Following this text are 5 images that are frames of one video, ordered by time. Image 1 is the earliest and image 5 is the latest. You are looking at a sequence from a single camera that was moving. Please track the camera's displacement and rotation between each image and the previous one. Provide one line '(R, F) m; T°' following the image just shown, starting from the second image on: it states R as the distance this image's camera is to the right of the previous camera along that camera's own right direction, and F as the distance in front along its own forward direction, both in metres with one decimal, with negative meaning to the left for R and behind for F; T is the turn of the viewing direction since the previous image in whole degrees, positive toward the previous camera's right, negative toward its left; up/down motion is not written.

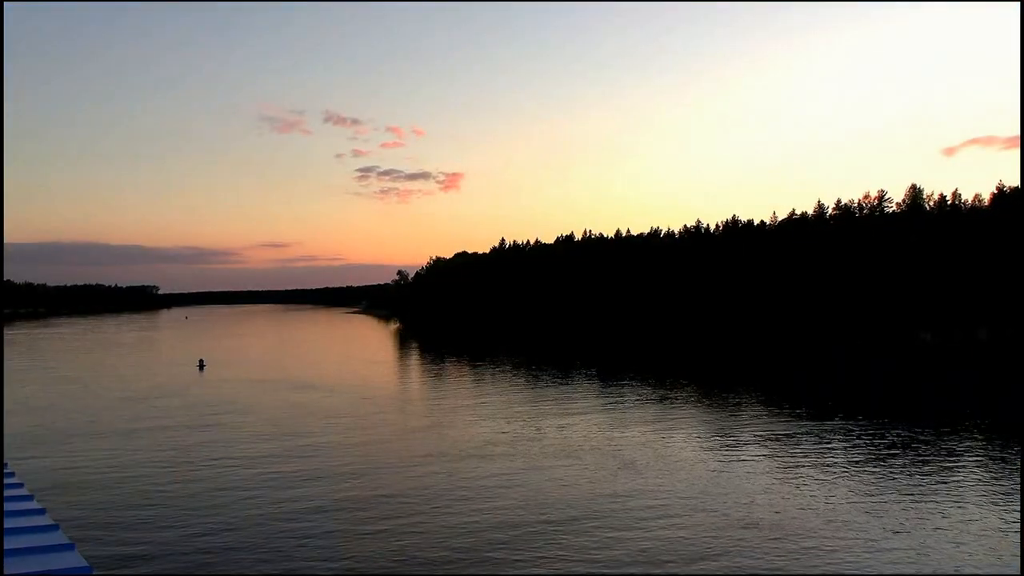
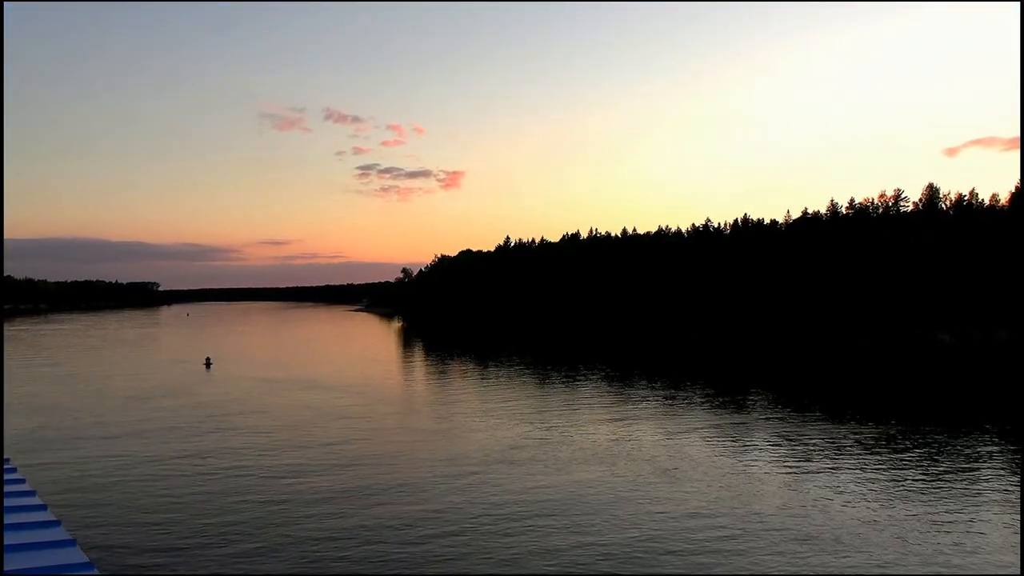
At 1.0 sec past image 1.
(-0.6, +0.7) m; 0°
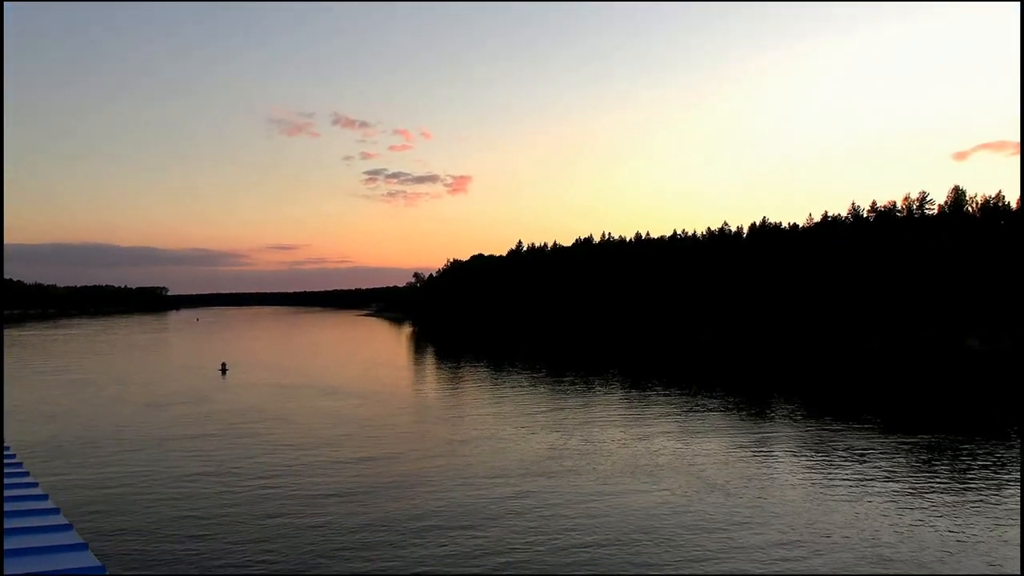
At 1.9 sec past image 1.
(-0.7, +0.7) m; 0°
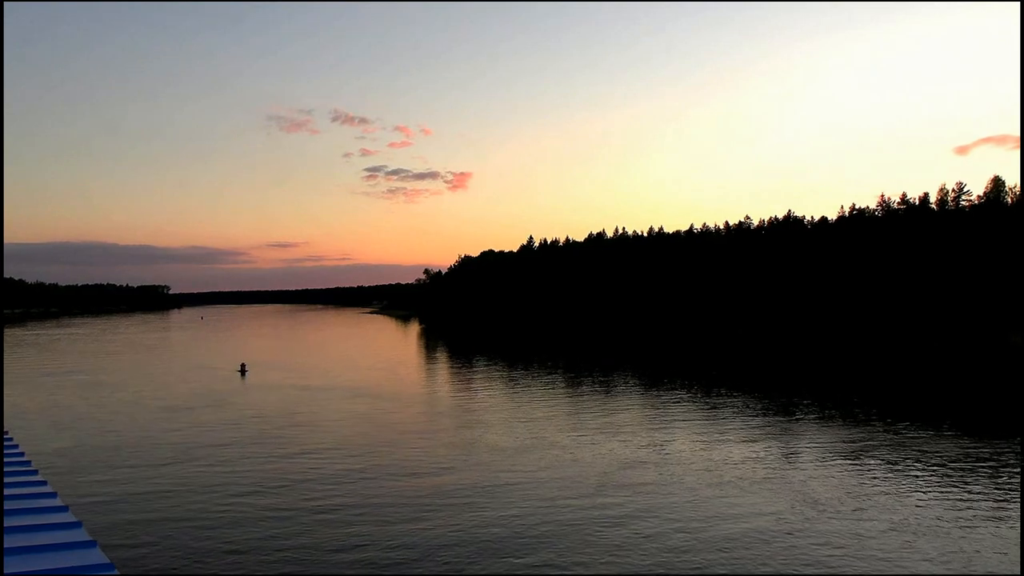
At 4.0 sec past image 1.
(-1.4, +1.6) m; 0°
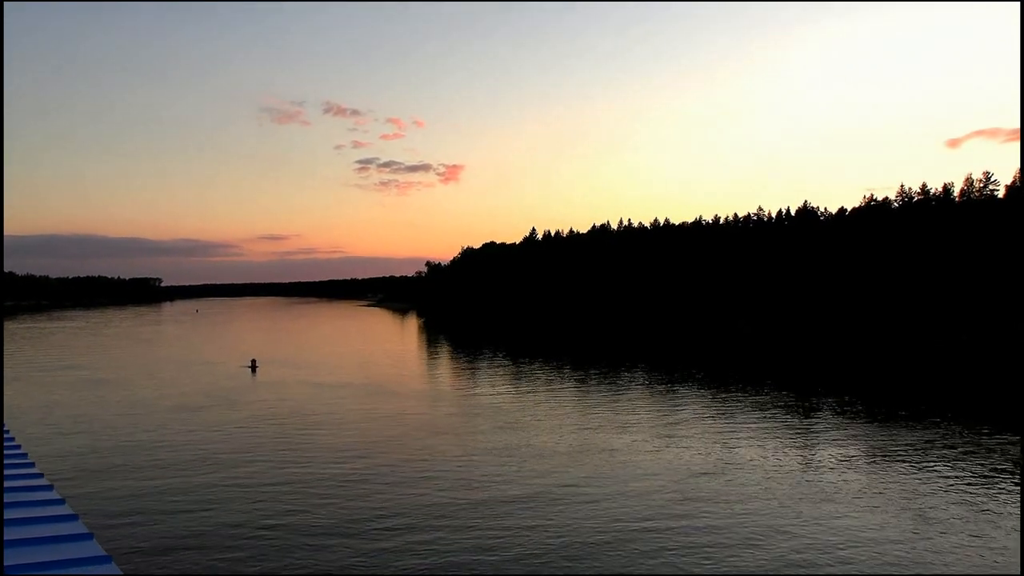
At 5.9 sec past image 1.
(-1.3, +1.4) m; +1°
